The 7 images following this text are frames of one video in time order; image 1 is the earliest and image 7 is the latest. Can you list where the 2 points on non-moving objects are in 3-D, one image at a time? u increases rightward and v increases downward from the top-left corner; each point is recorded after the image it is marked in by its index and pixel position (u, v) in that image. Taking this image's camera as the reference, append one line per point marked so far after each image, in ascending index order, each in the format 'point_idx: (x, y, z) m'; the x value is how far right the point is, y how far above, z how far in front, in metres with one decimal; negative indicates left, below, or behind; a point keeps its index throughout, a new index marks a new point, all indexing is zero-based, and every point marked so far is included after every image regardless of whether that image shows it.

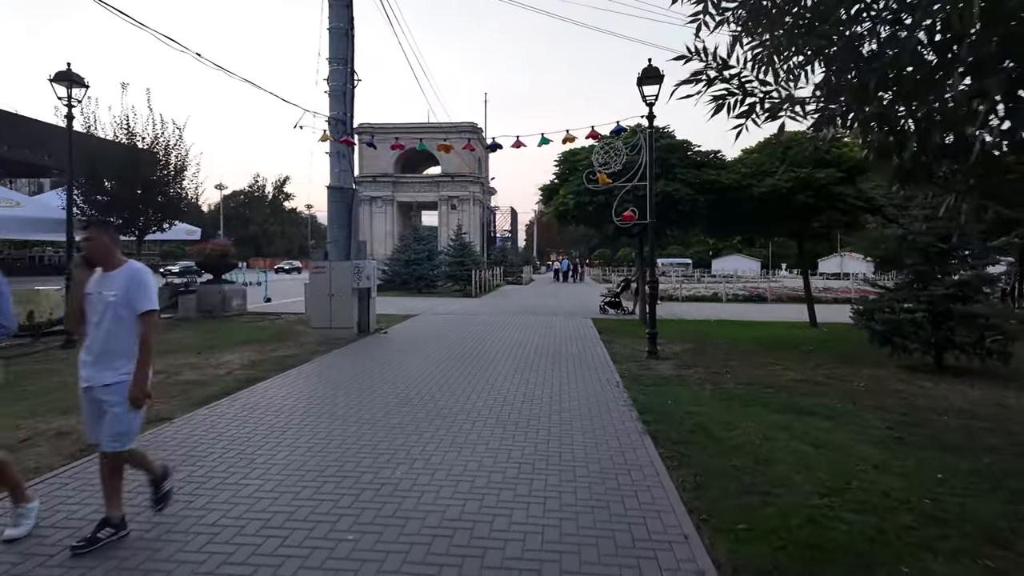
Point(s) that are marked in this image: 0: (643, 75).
0: (+2.2, +3.7, +11.9) m
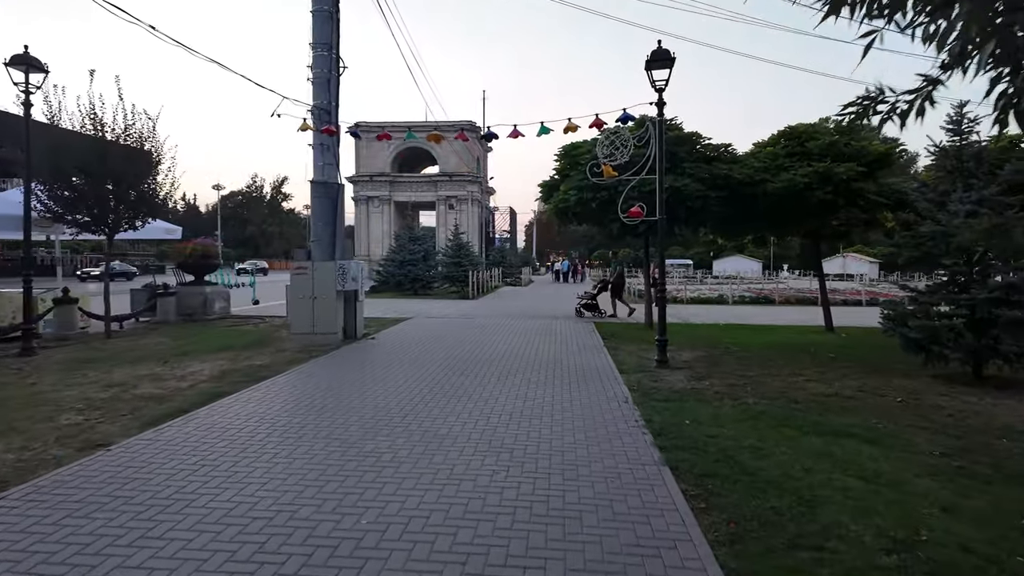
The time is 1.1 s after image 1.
0: (+2.2, +3.6, +10.9) m
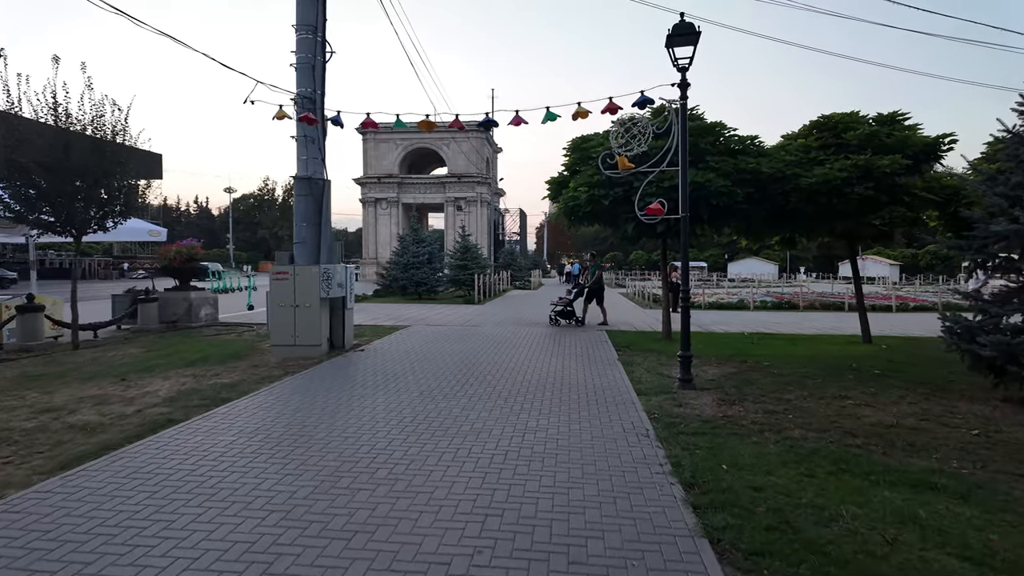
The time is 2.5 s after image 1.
0: (+2.2, +3.5, +9.5) m
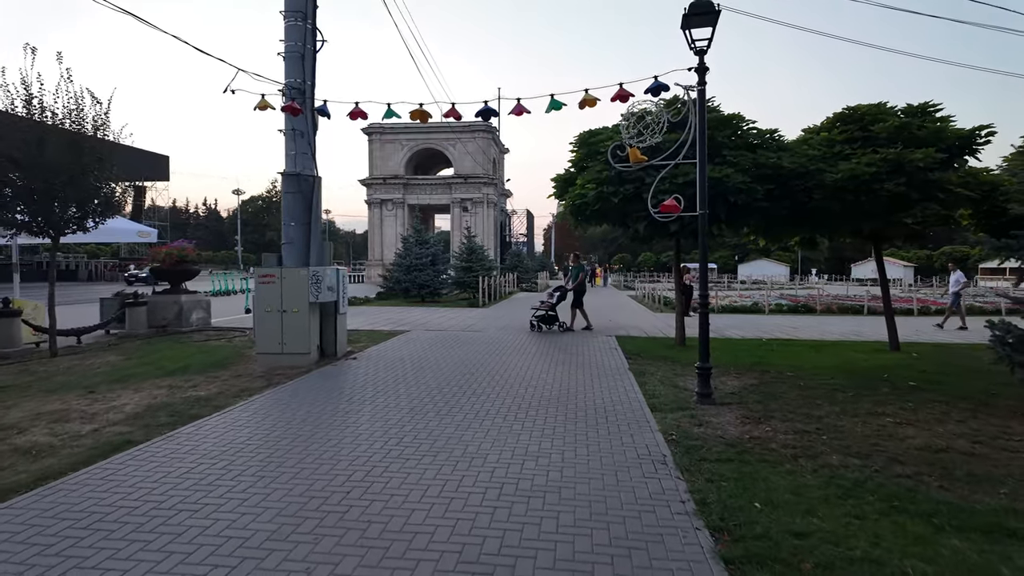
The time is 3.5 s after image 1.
0: (+2.2, +3.4, +8.7) m
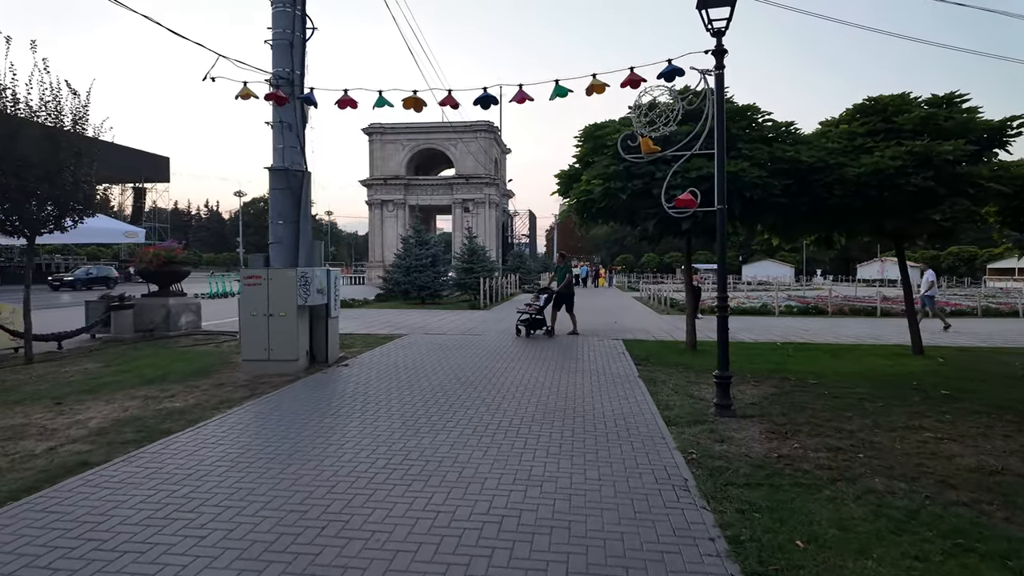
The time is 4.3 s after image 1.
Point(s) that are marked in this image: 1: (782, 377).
0: (+2.2, +3.4, +8.0) m
1: (+3.9, -1.3, +10.1) m
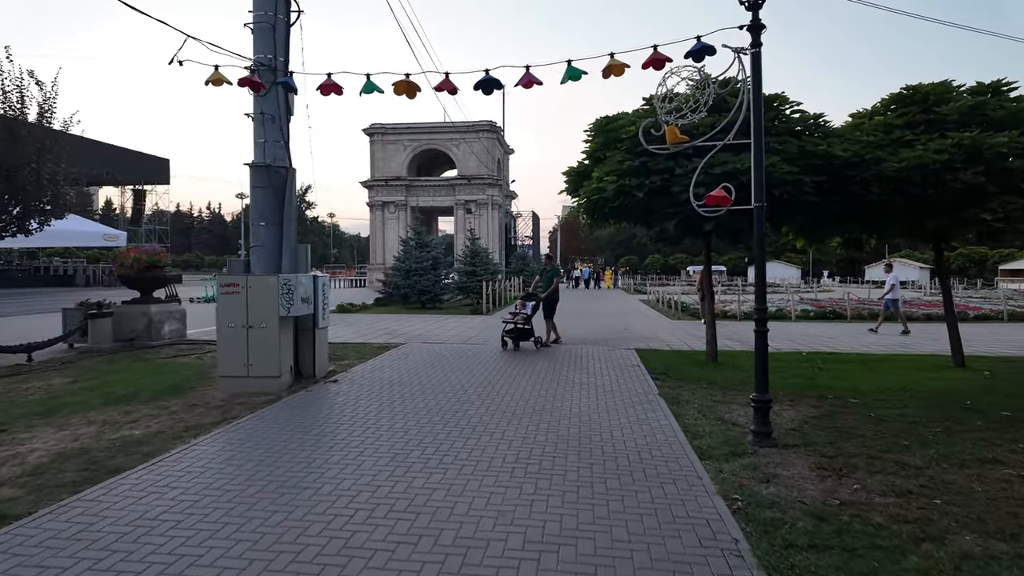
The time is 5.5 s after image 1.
0: (+2.3, +3.3, +7.0) m
1: (+4.0, -1.4, +9.1) m
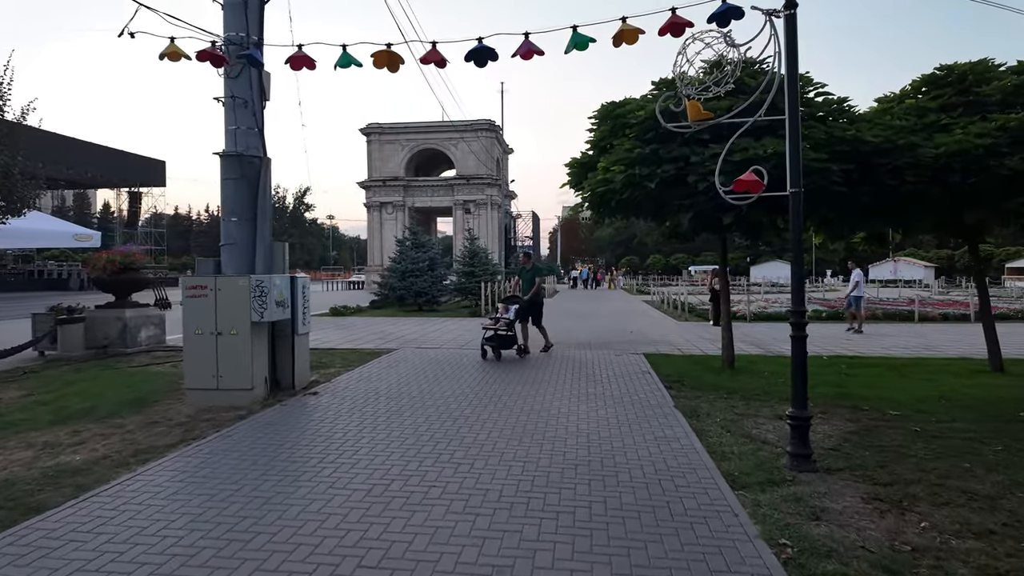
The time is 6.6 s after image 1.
0: (+2.3, +3.3, +6.0) m
1: (+4.0, -1.4, +8.1) m
